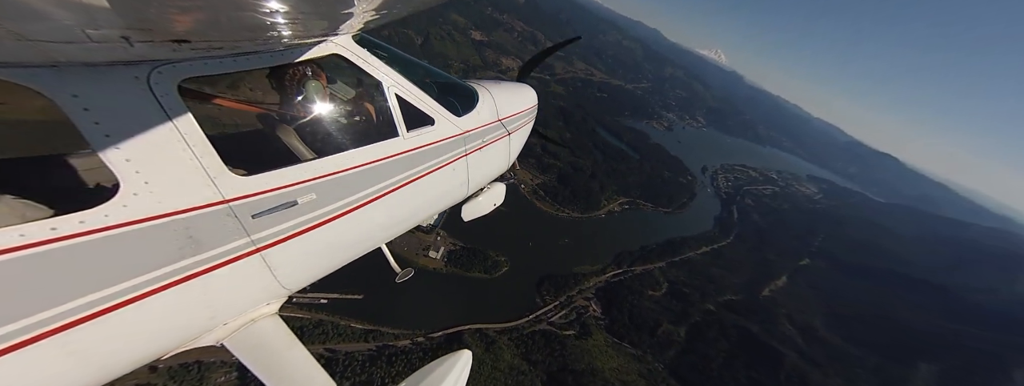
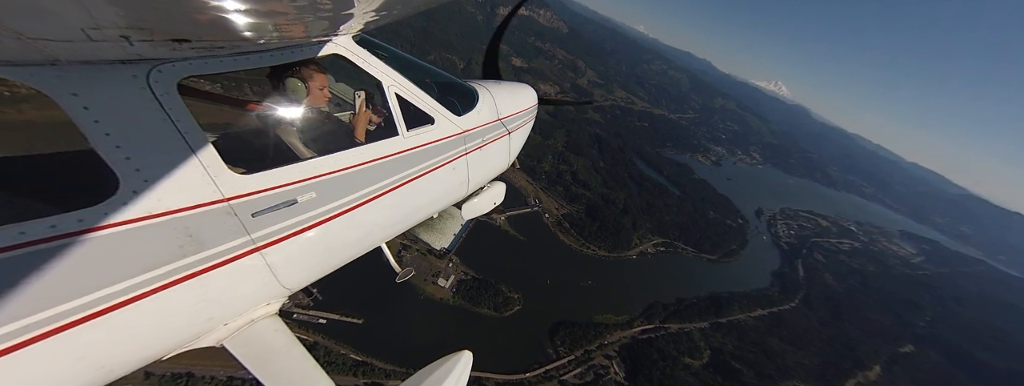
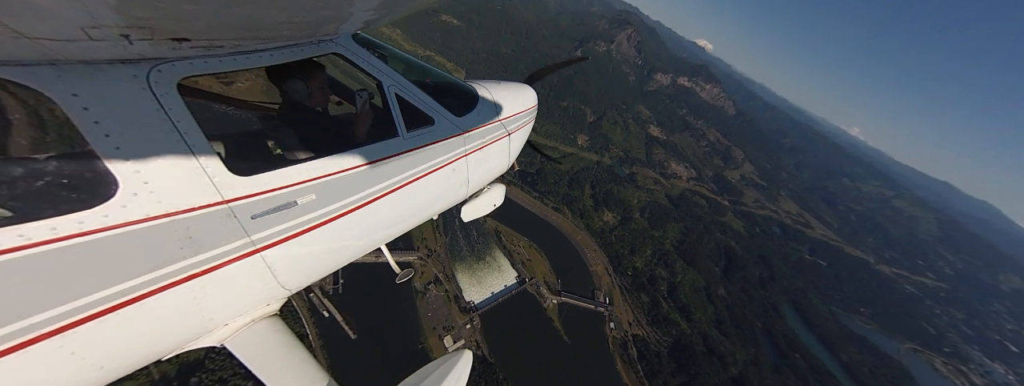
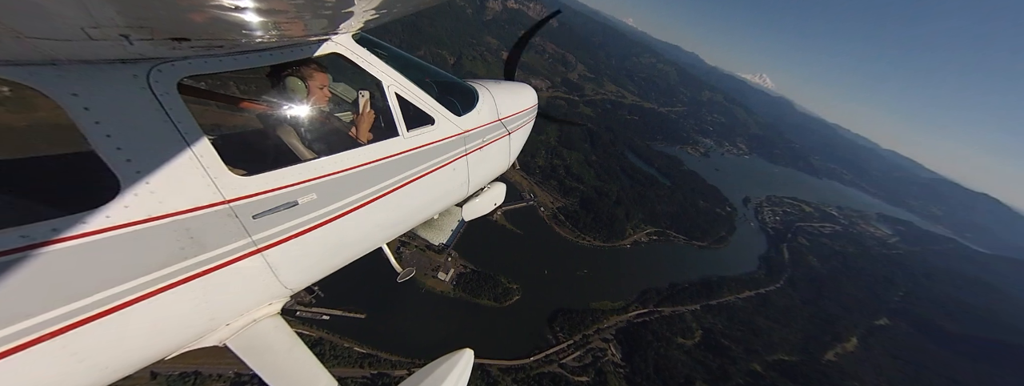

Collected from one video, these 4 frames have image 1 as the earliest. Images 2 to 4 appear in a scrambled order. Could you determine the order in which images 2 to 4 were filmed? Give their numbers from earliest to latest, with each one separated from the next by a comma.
4, 2, 3
